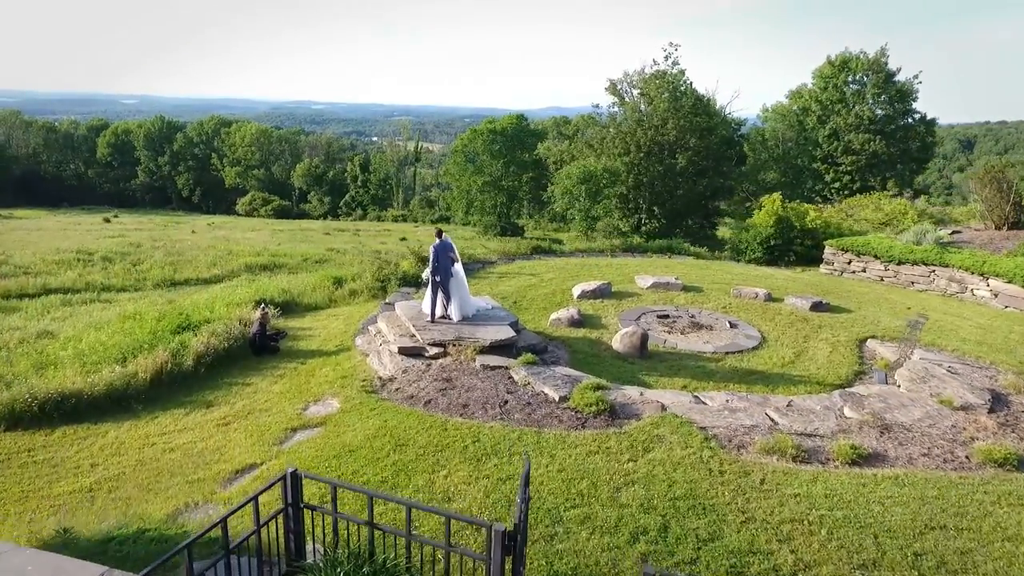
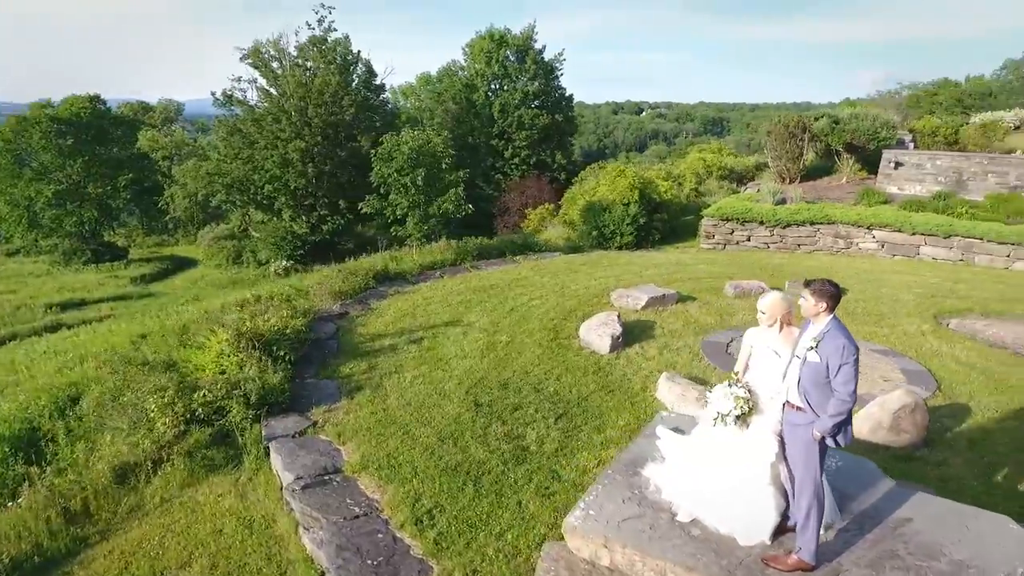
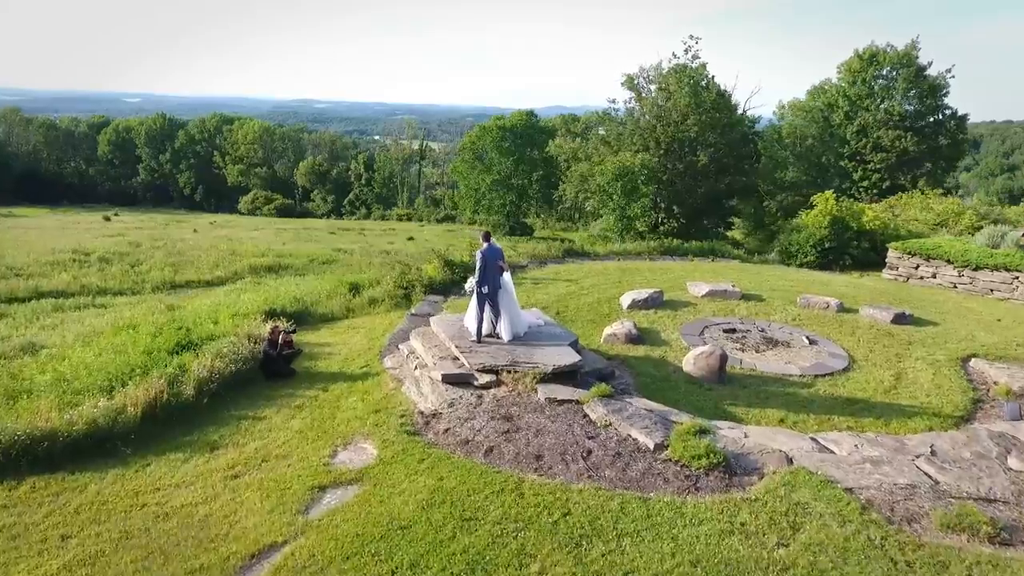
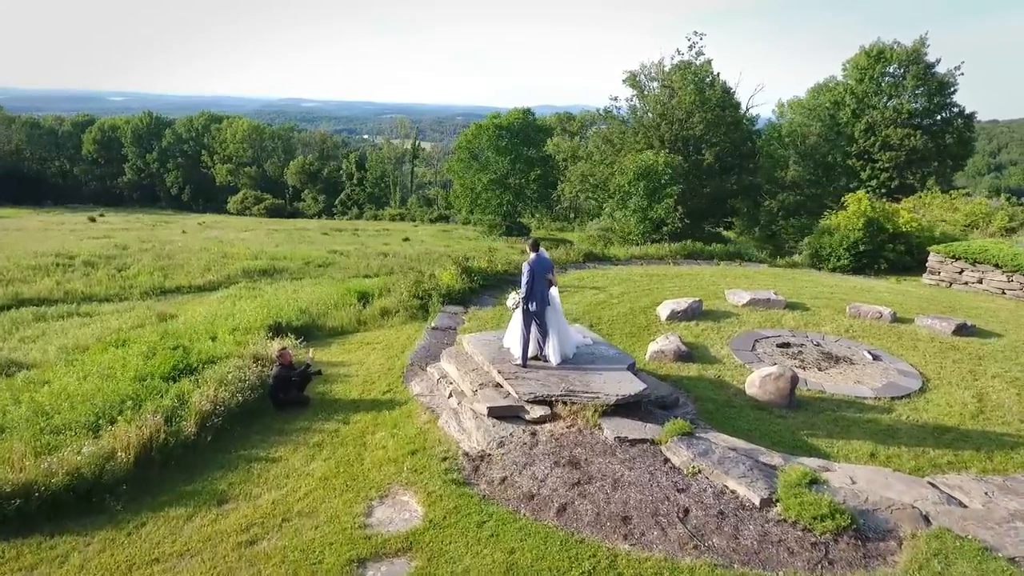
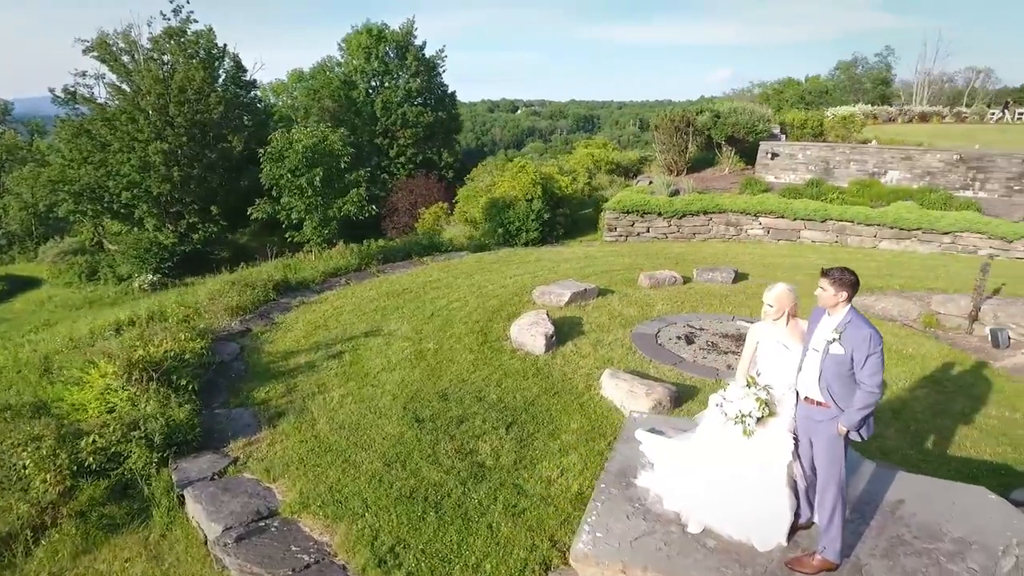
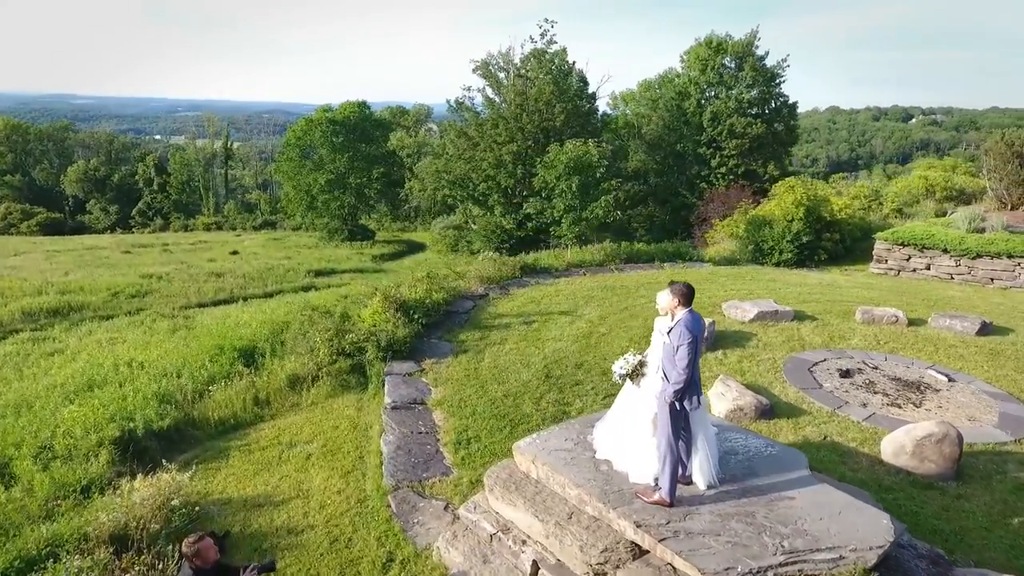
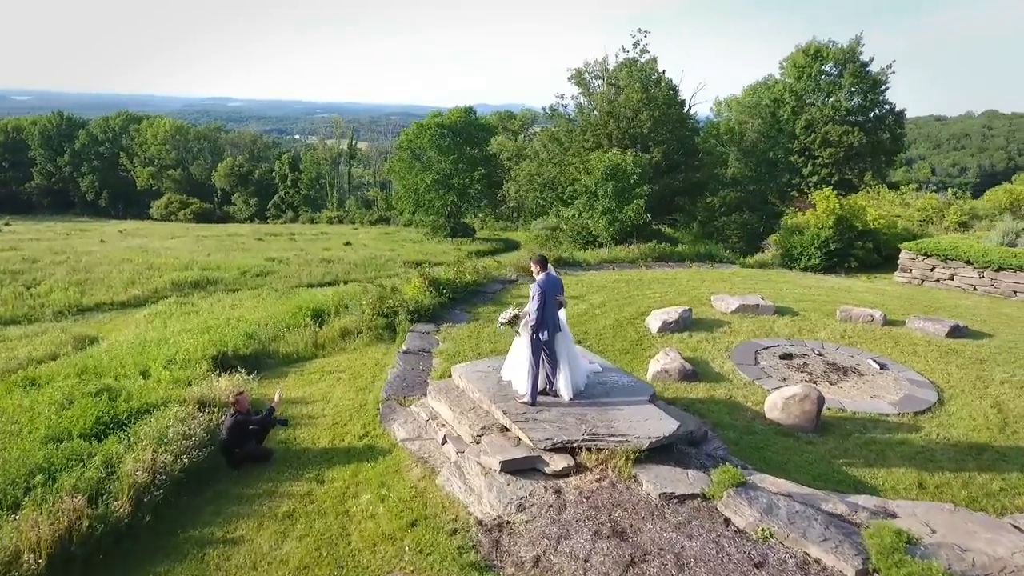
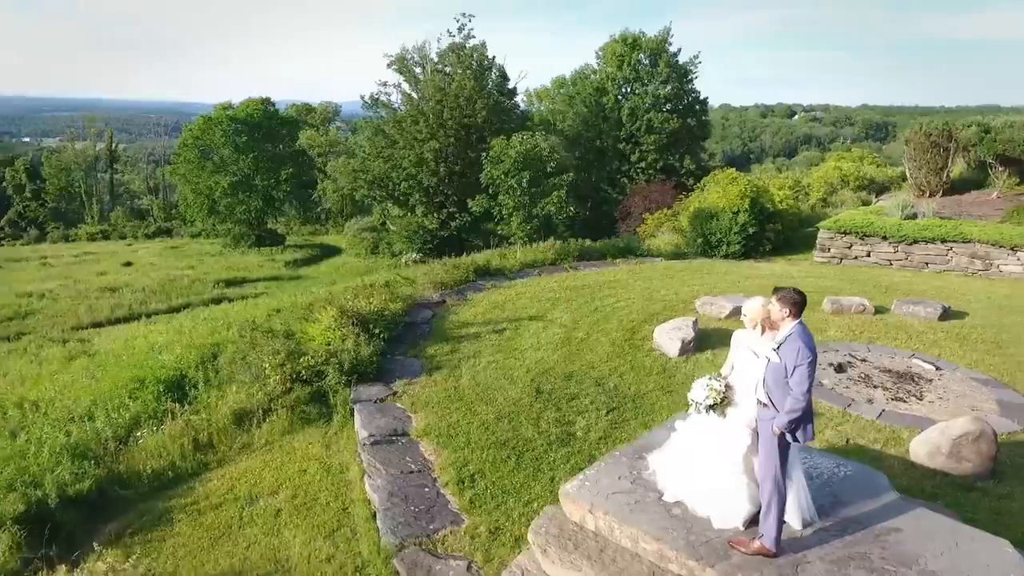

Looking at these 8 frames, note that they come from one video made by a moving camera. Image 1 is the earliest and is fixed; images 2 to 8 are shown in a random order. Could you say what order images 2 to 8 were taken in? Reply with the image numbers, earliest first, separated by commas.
3, 4, 7, 6, 8, 2, 5
